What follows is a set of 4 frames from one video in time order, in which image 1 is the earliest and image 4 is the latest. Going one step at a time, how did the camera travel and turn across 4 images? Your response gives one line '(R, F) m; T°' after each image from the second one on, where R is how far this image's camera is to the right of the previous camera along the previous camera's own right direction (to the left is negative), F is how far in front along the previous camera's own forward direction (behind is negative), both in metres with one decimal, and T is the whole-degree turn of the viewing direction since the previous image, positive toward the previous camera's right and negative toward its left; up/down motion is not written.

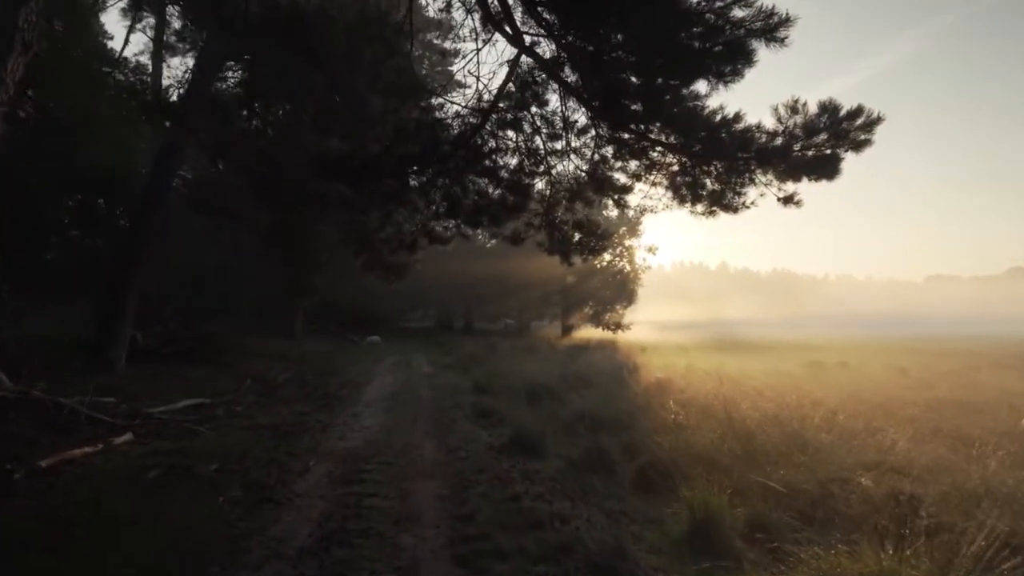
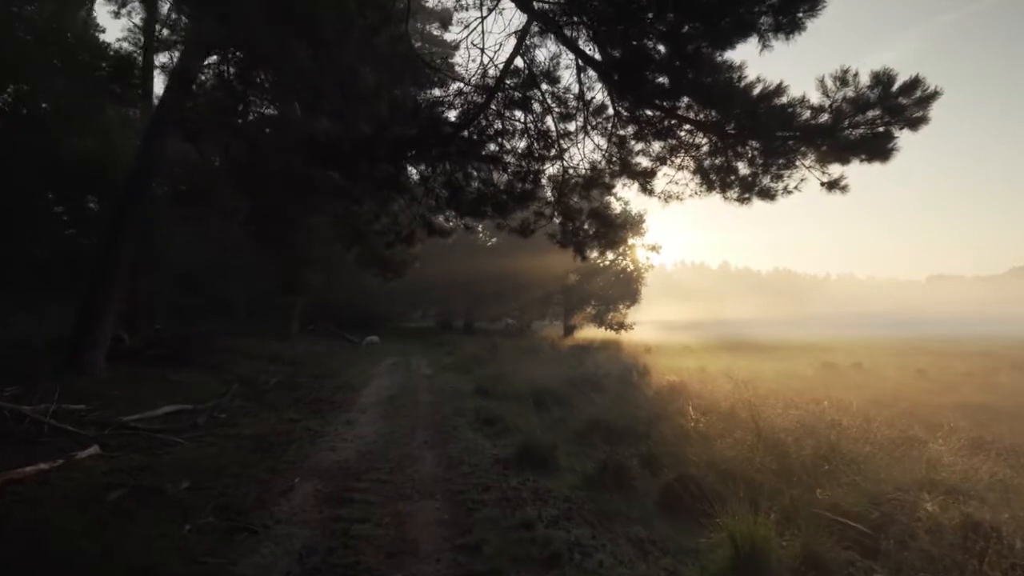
(-0.1, +1.0) m; 0°
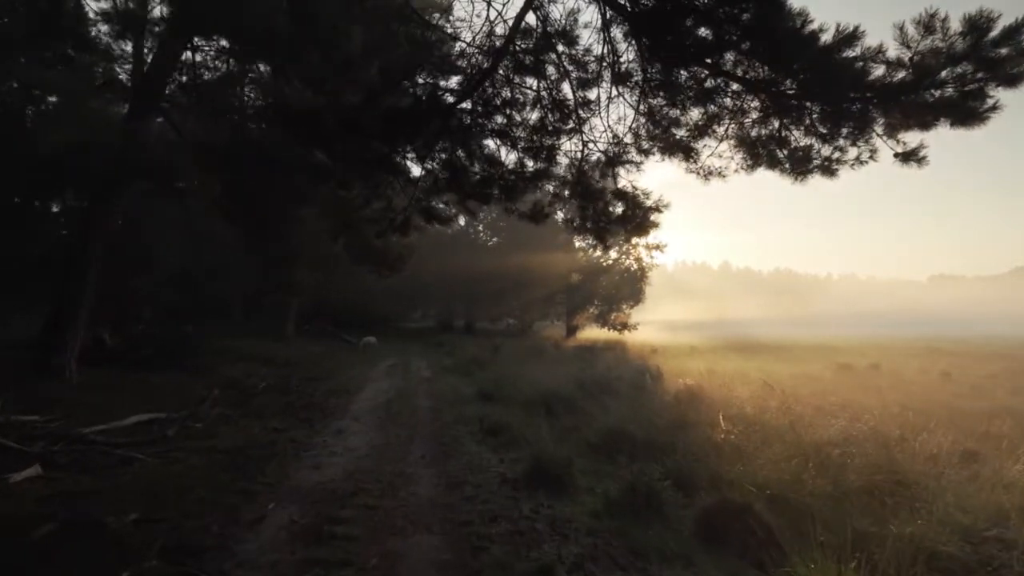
(-0.1, +1.3) m; 0°
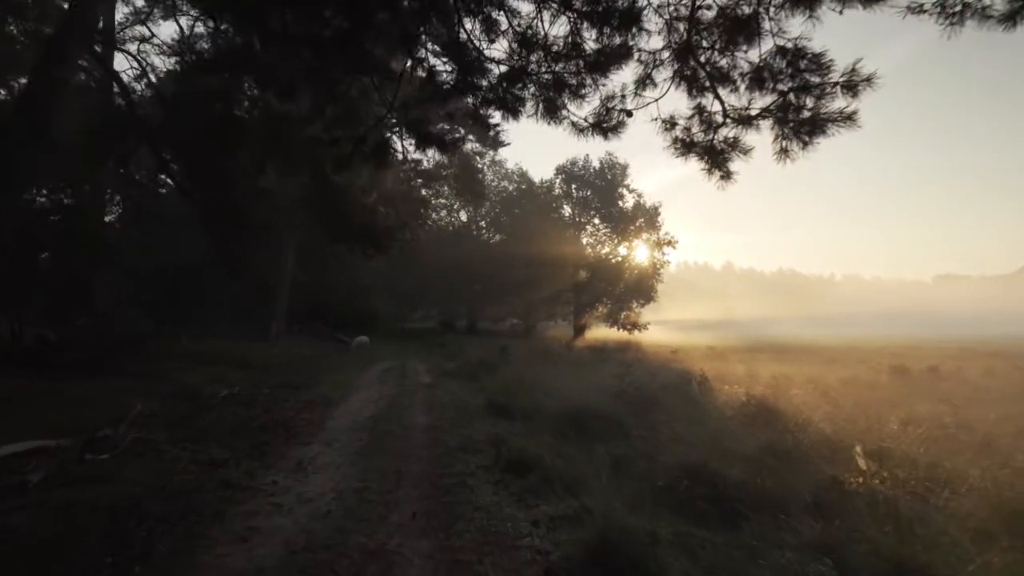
(-0.2, +3.5) m; 0°
